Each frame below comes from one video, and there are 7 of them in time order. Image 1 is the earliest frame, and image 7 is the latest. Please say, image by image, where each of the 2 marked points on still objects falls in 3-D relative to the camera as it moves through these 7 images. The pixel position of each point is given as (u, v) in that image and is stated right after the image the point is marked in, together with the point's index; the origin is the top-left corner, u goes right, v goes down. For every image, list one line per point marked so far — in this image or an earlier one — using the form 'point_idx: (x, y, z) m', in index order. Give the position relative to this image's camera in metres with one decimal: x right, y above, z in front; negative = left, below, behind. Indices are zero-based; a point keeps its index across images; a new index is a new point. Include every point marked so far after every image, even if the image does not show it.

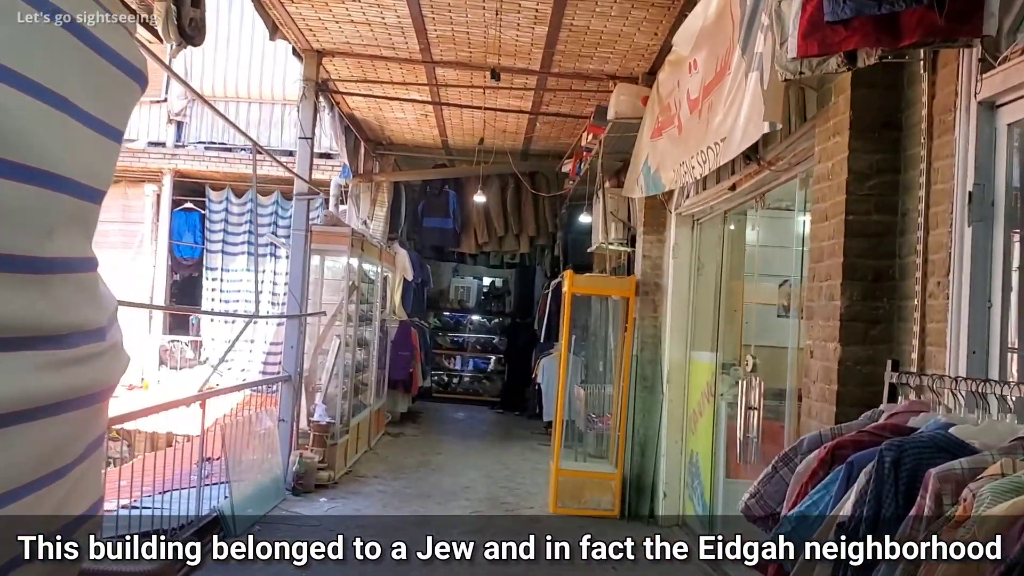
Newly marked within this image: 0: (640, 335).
0: (+0.7, -0.3, +5.3) m
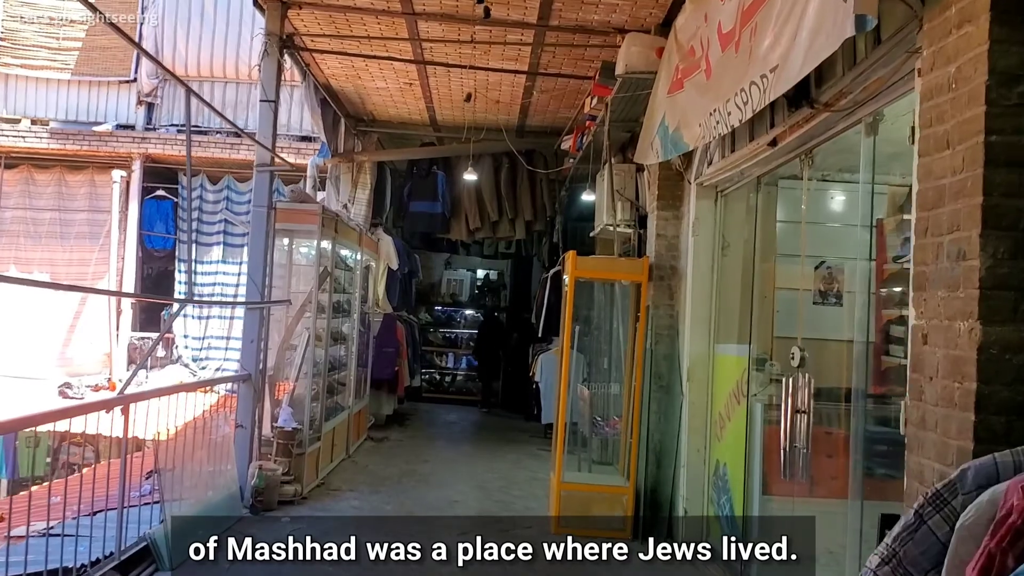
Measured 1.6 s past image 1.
0: (+0.7, -0.2, +4.6) m
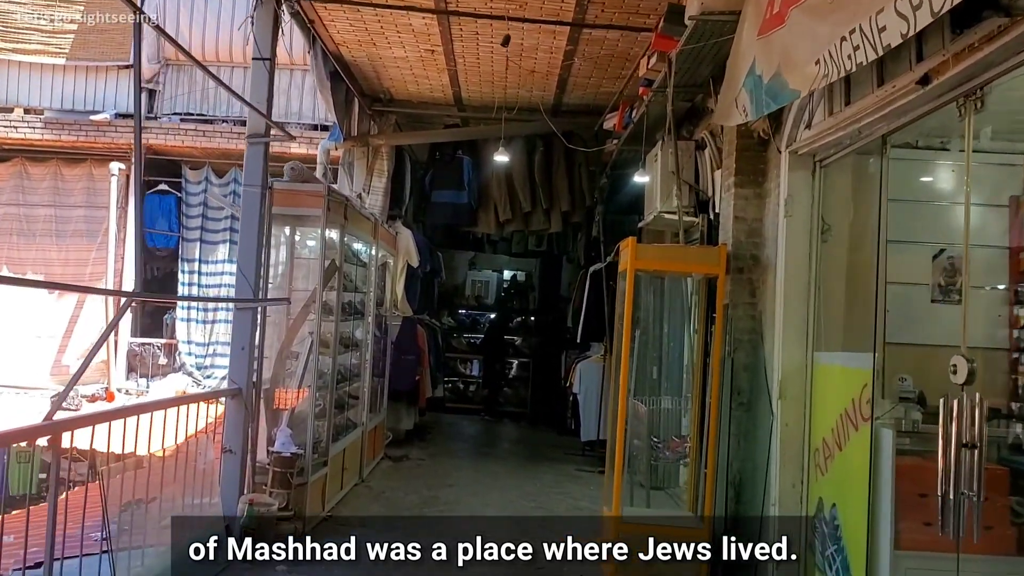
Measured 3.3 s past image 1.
0: (+0.8, -0.2, +3.8) m
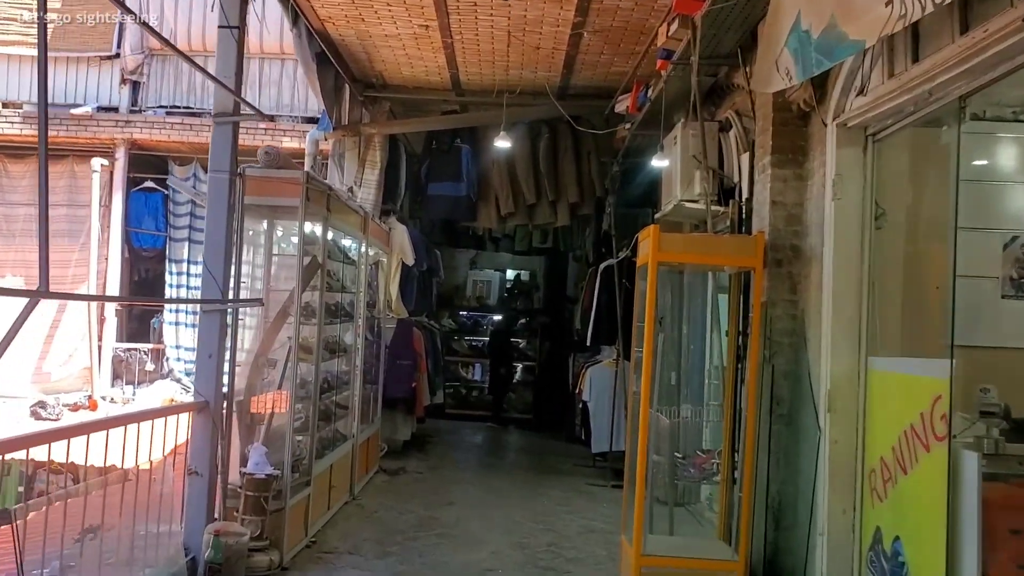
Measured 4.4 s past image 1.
0: (+0.9, -0.1, +3.3) m
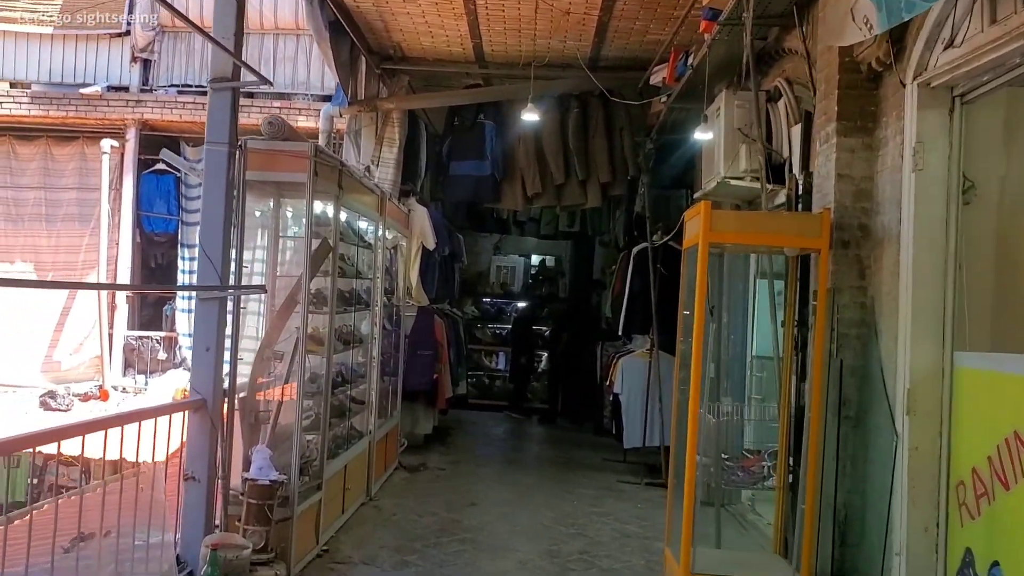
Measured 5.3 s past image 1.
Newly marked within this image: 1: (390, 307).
0: (+1.0, -0.1, +2.9) m
1: (-0.6, -0.1, +5.1) m
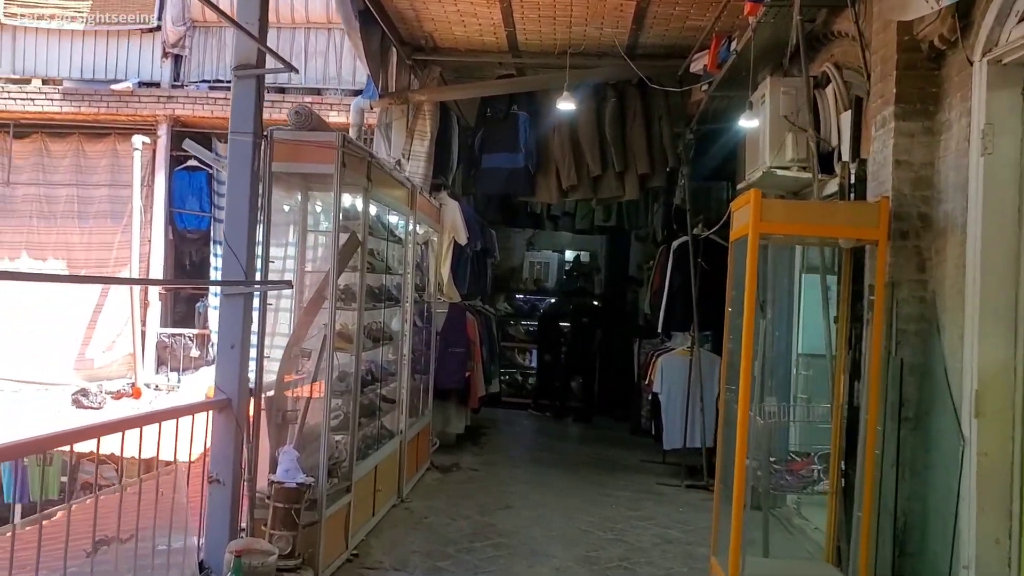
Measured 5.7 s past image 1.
0: (+1.1, -0.1, +2.7) m
1: (-0.5, -0.1, +5.0) m
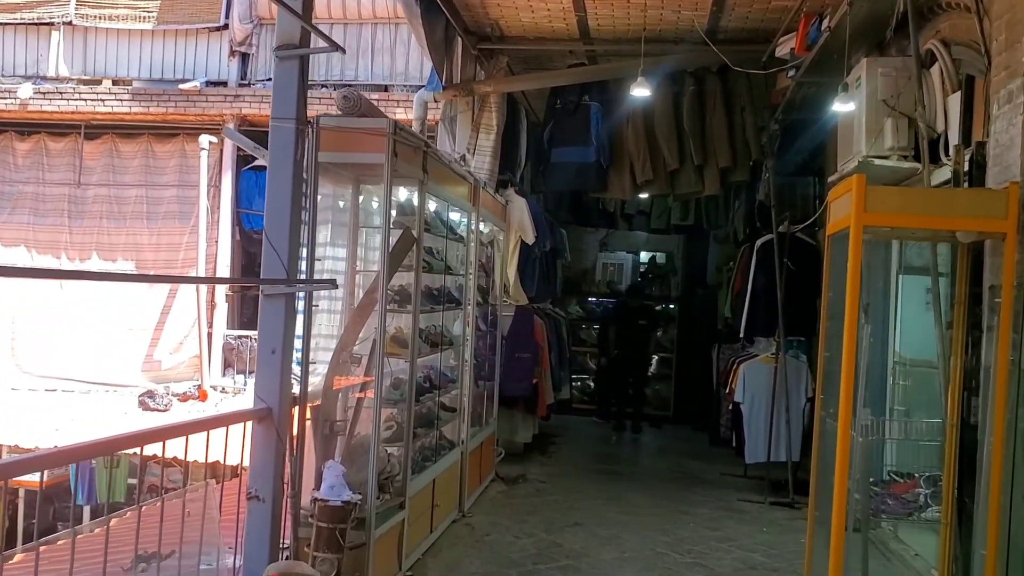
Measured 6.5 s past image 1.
0: (+1.2, -0.1, +2.3) m
1: (-0.1, -0.1, +4.7) m
